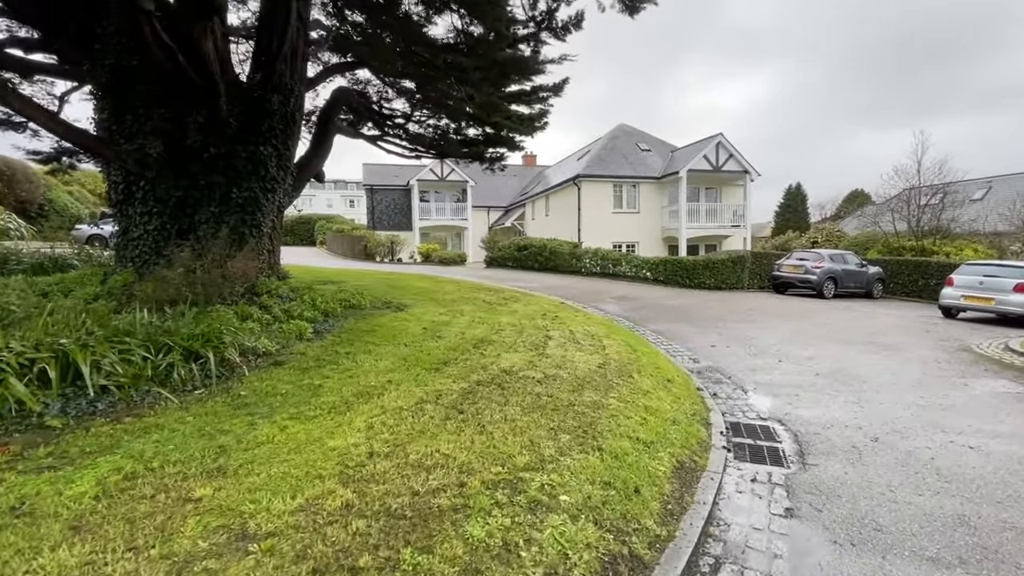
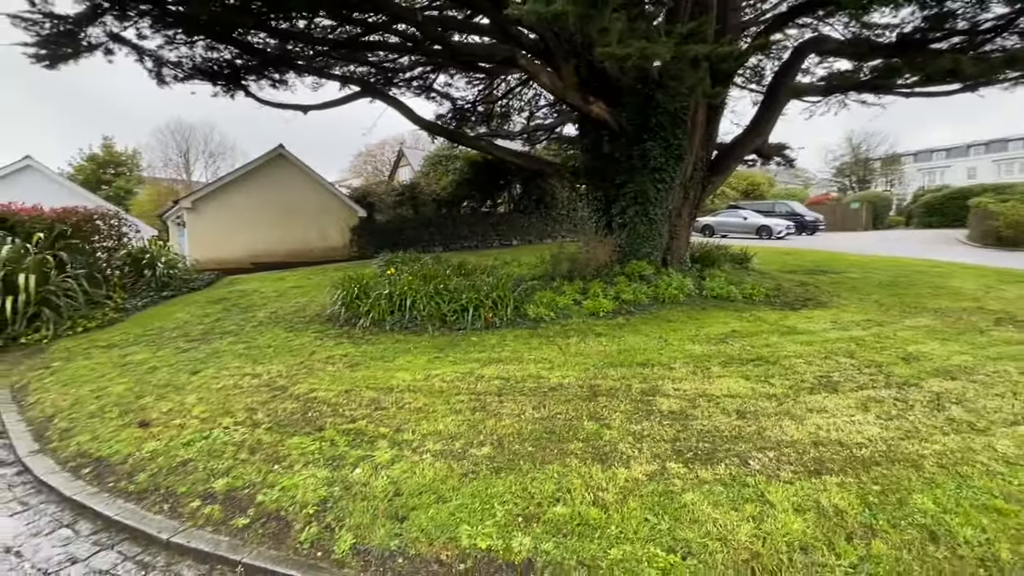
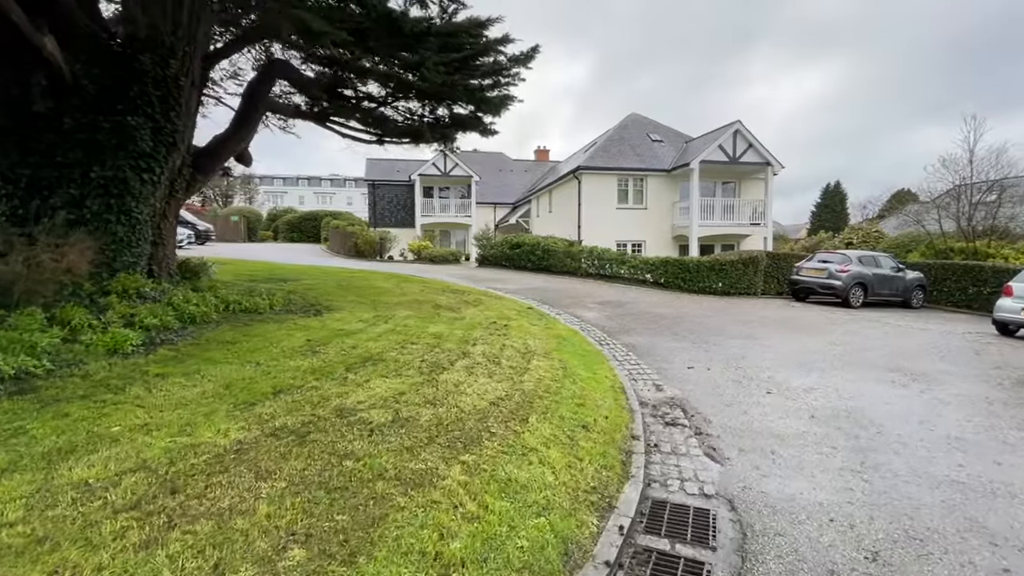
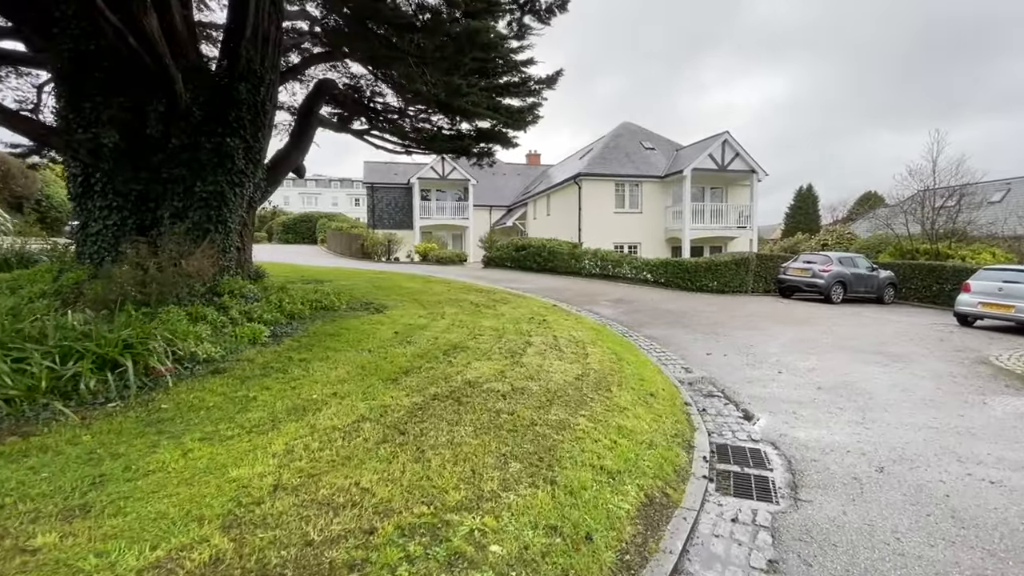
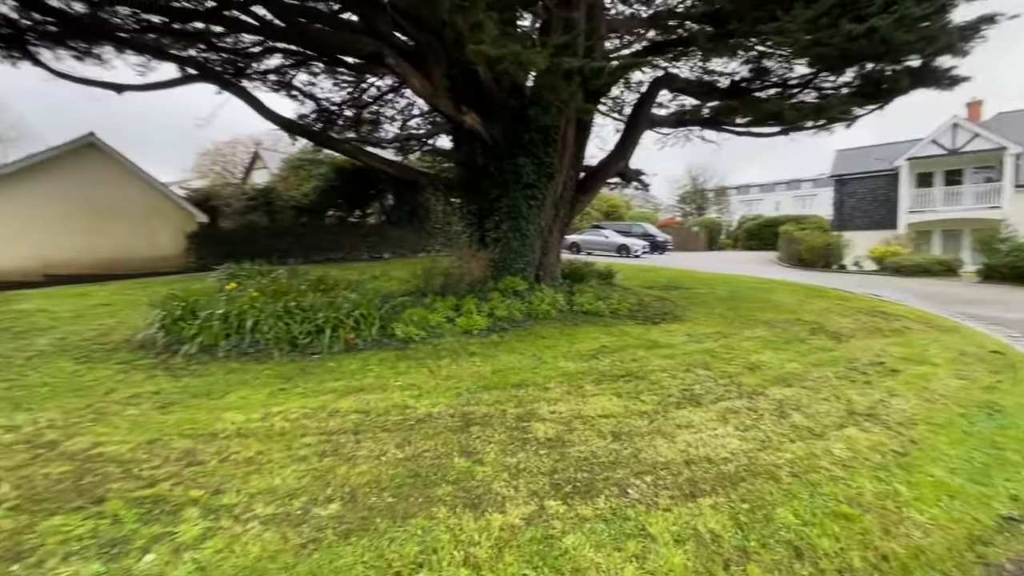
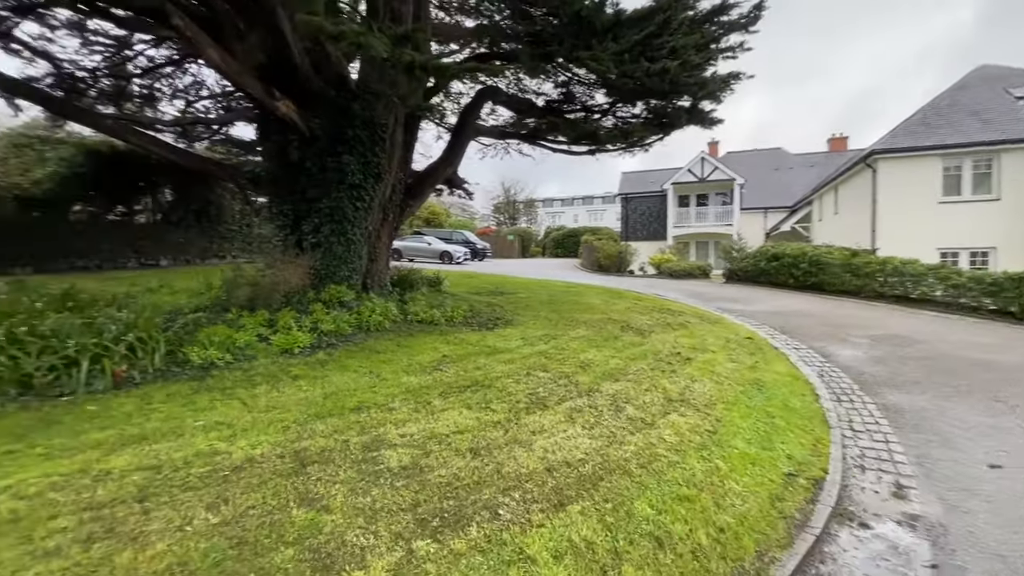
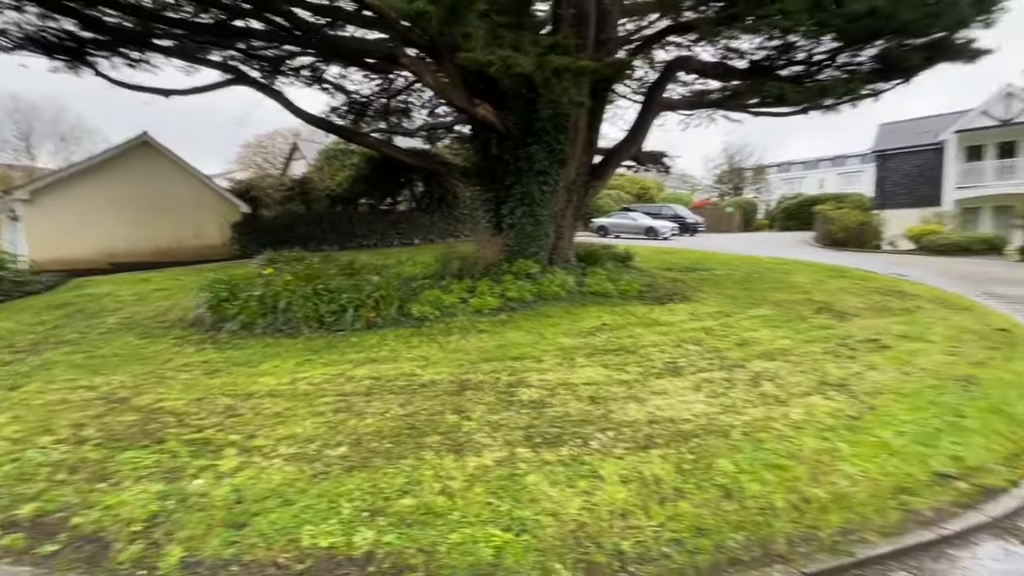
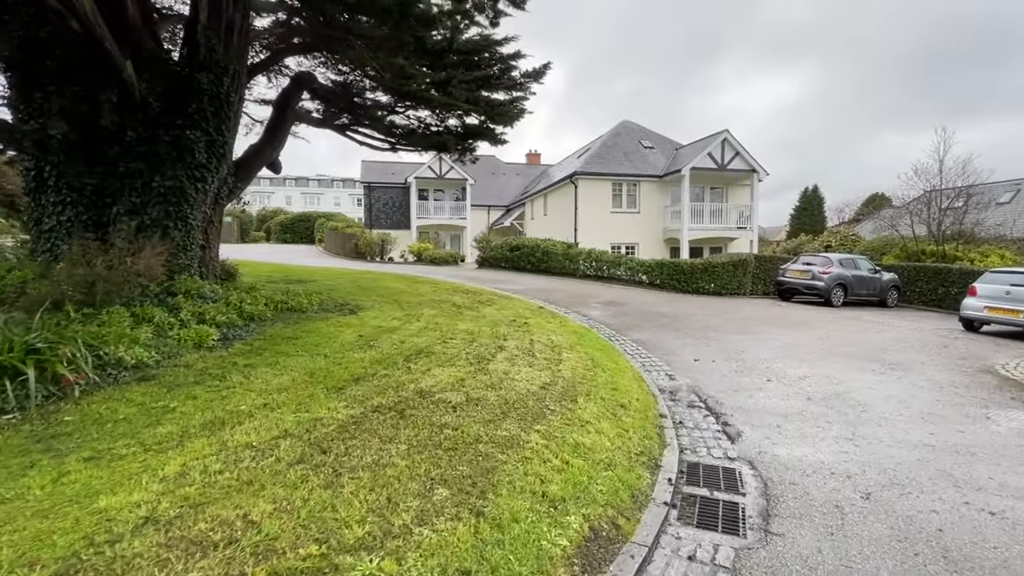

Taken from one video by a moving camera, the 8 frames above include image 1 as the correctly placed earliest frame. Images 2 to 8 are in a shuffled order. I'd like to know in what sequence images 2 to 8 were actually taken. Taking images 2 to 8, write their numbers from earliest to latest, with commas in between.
4, 8, 3, 6, 5, 2, 7
